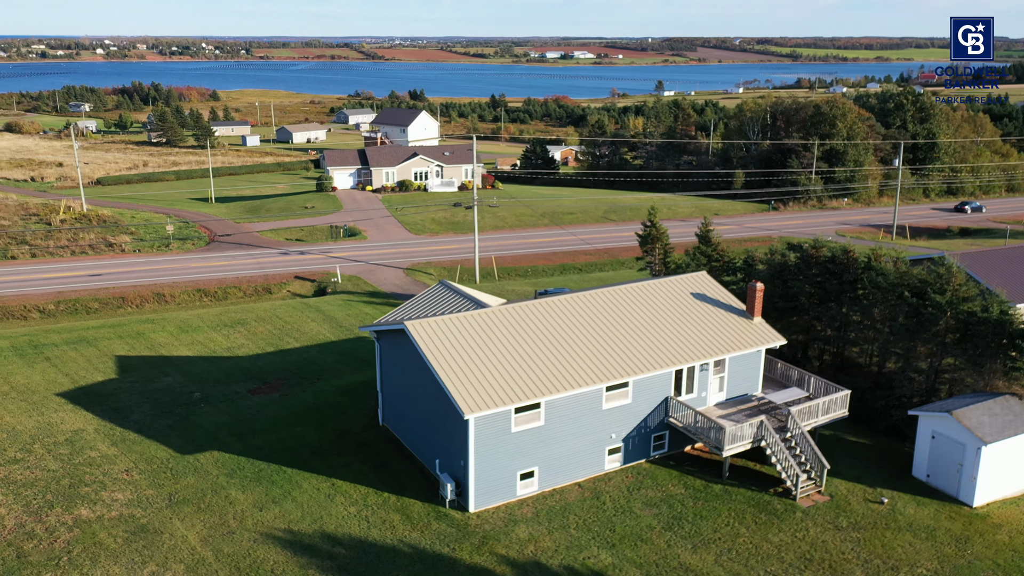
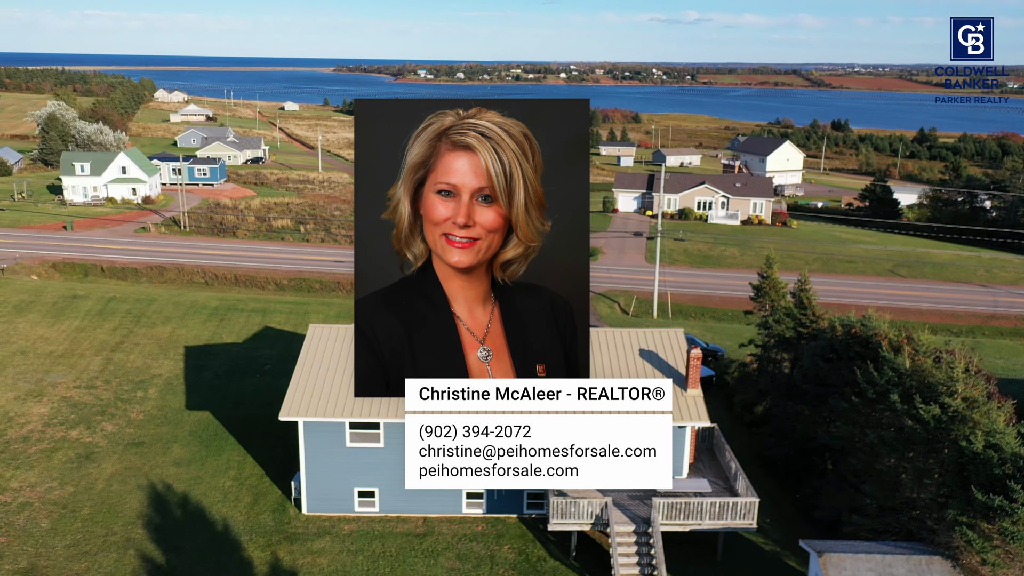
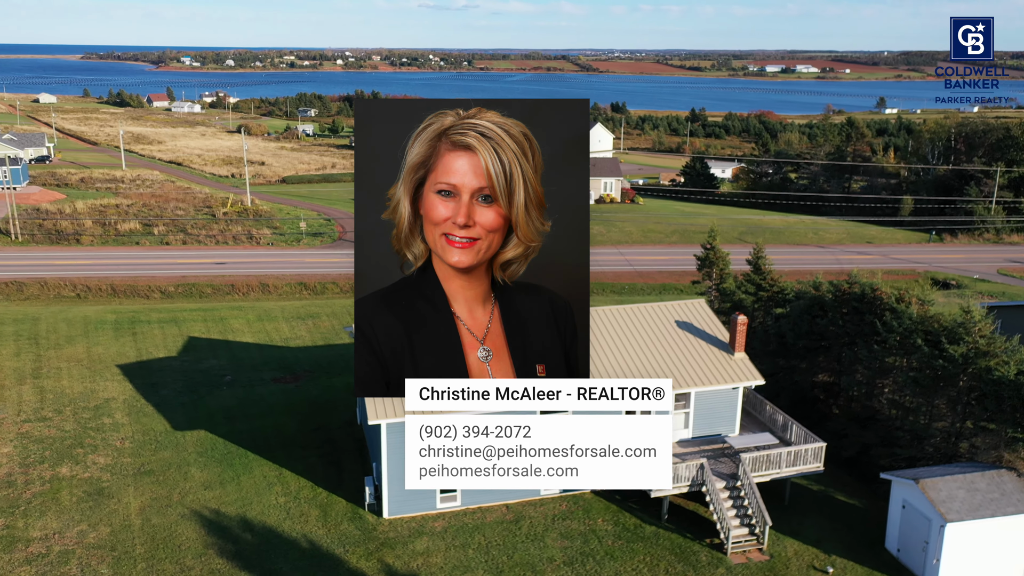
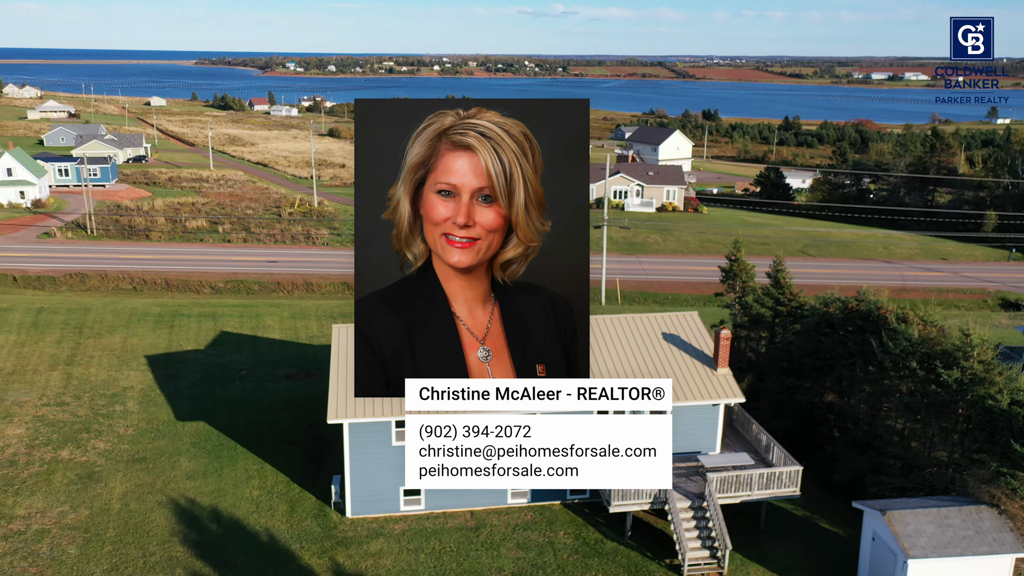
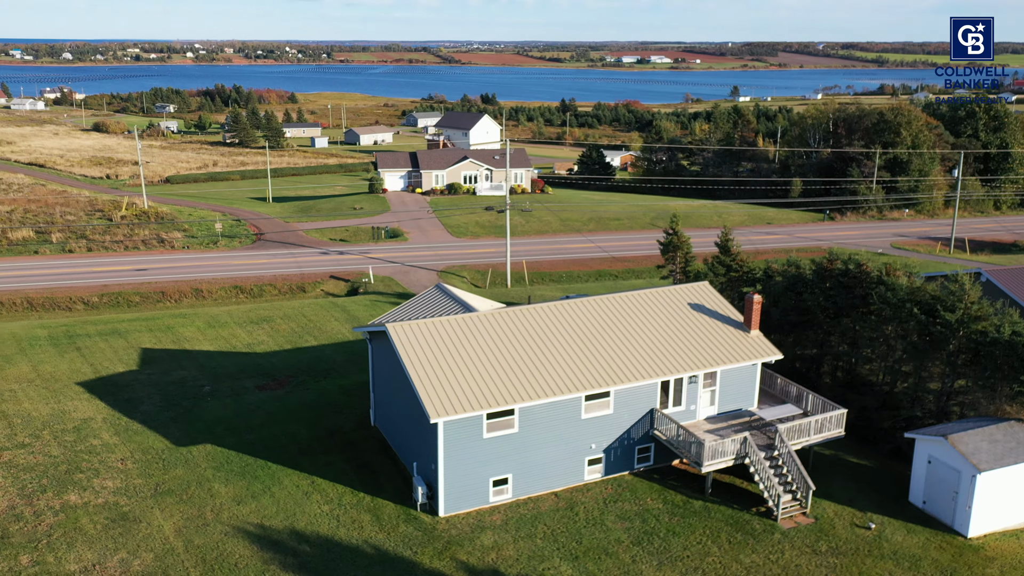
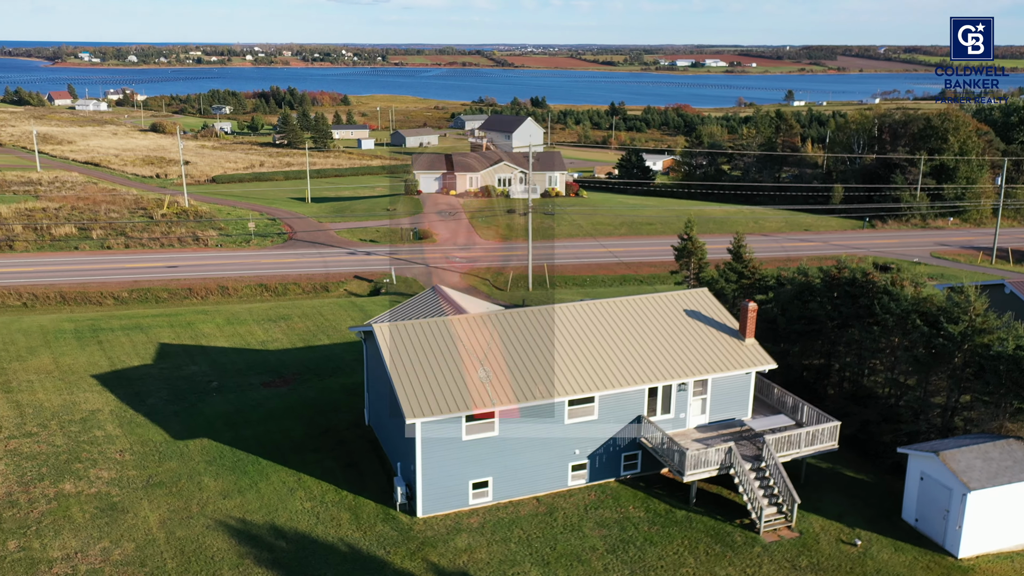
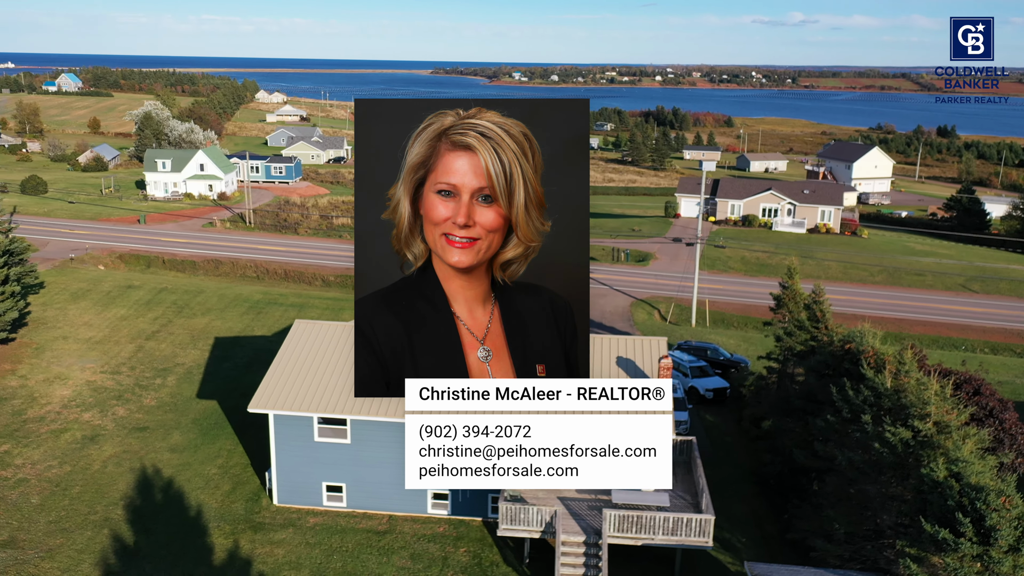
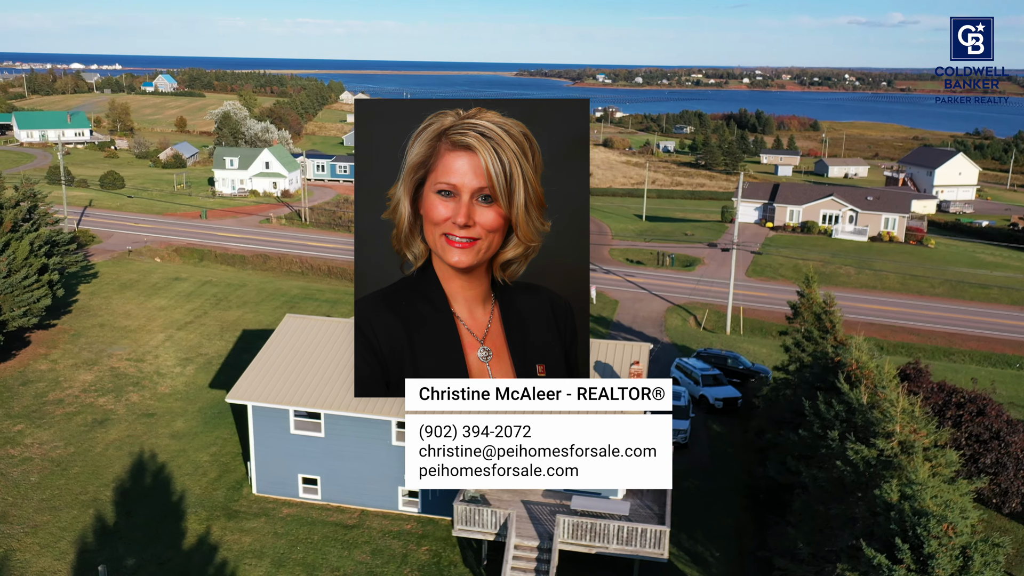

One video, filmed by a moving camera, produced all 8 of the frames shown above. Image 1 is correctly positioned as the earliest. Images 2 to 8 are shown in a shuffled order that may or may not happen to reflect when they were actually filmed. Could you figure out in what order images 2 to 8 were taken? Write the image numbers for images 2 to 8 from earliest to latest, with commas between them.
5, 6, 3, 4, 2, 7, 8
